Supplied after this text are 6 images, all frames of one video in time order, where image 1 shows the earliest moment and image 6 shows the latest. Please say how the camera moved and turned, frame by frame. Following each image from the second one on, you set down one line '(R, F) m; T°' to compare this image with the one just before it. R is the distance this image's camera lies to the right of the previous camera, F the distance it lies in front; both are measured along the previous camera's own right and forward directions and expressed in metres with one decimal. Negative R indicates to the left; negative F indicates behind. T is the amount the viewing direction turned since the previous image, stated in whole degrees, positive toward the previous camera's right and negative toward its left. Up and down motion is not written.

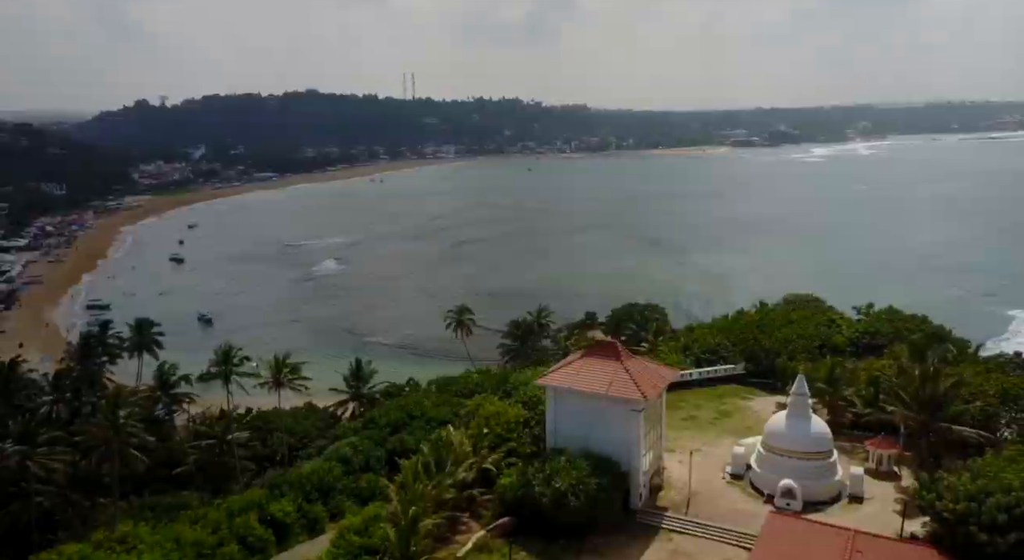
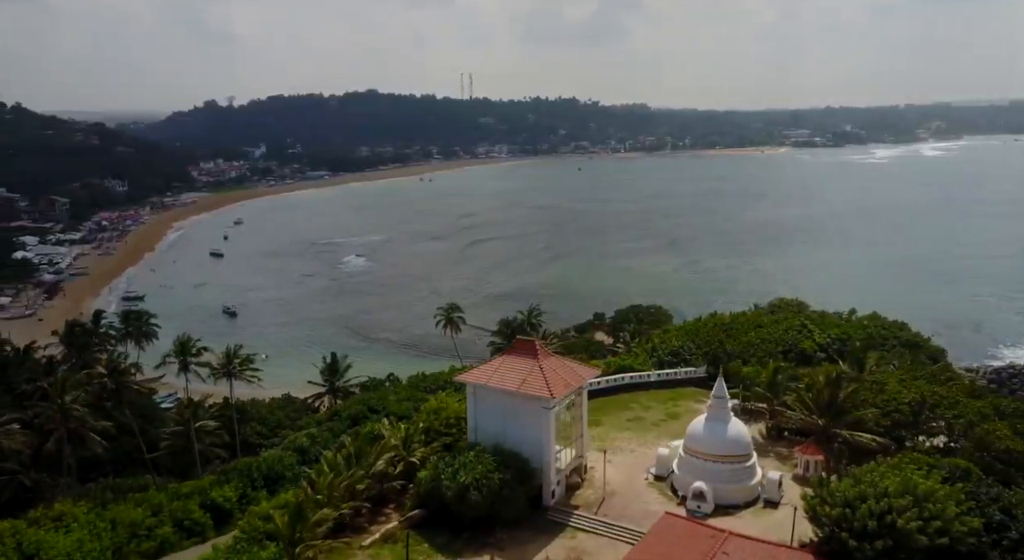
(+4.4, -0.3) m; -4°
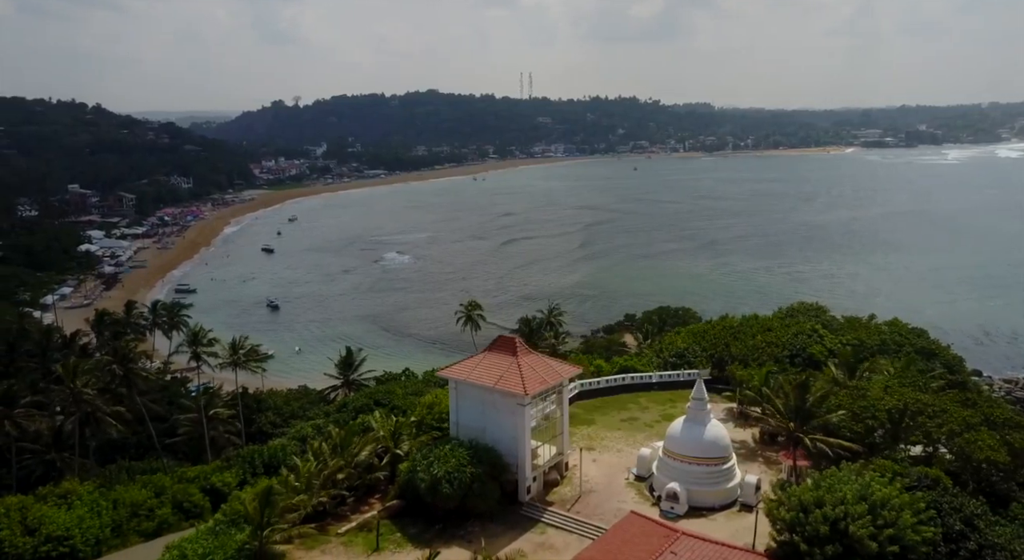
(+2.5, -0.3) m; -4°
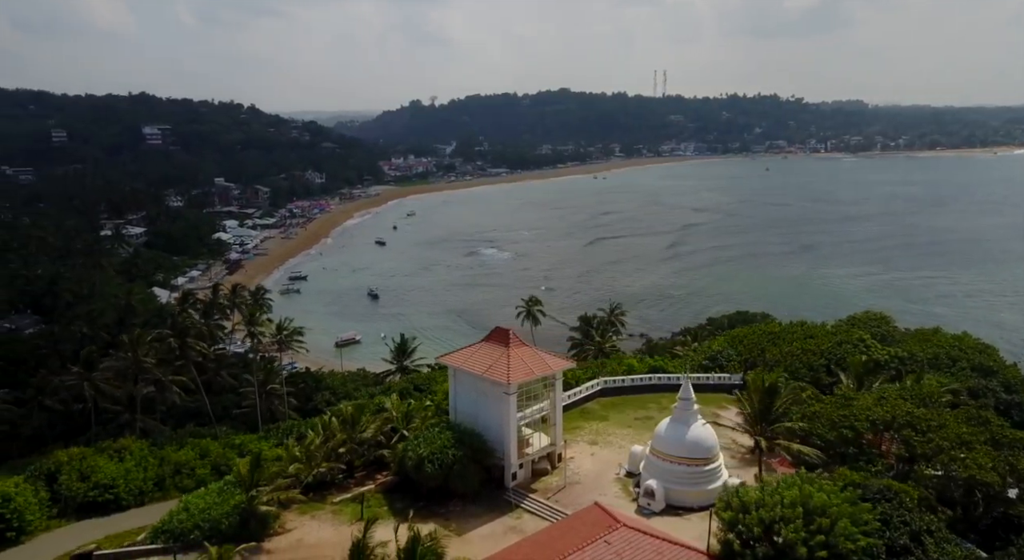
(+4.5, -0.6) m; -10°
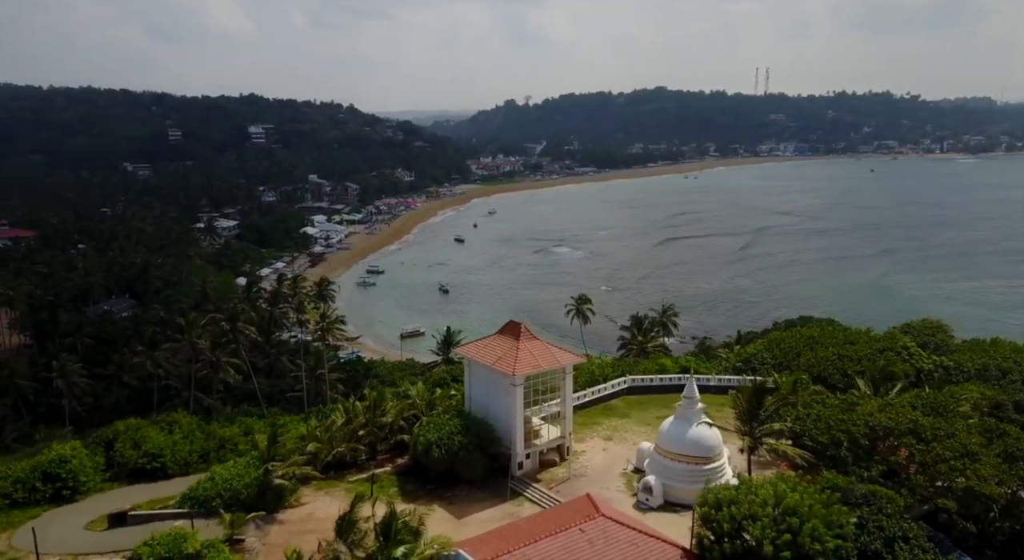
(+2.8, -0.6) m; -7°
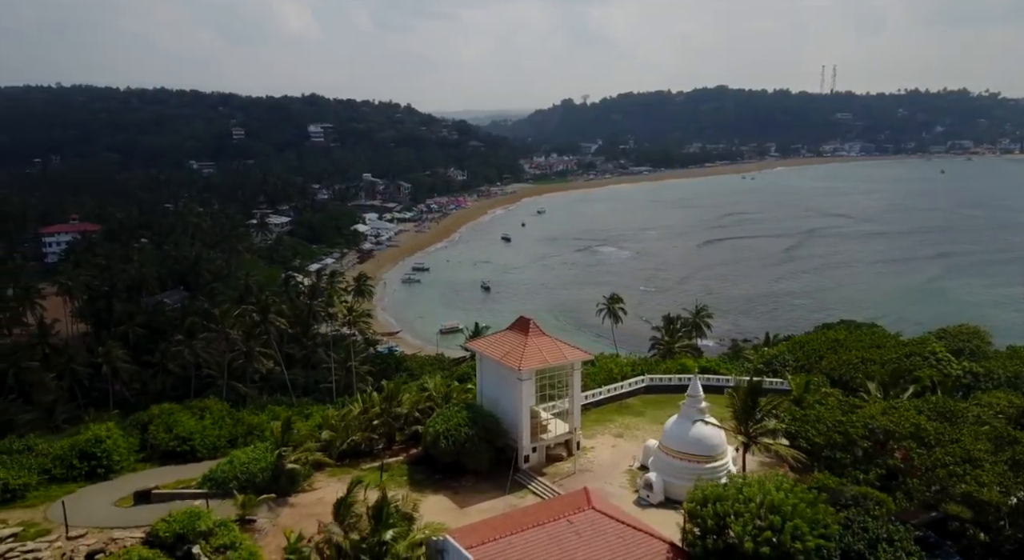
(+1.6, -0.4) m; -4°
